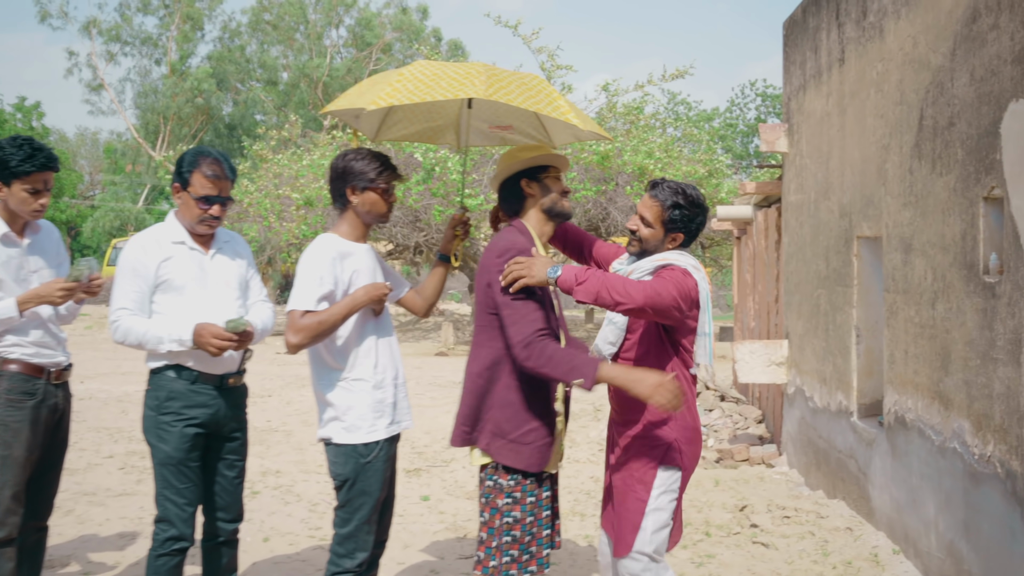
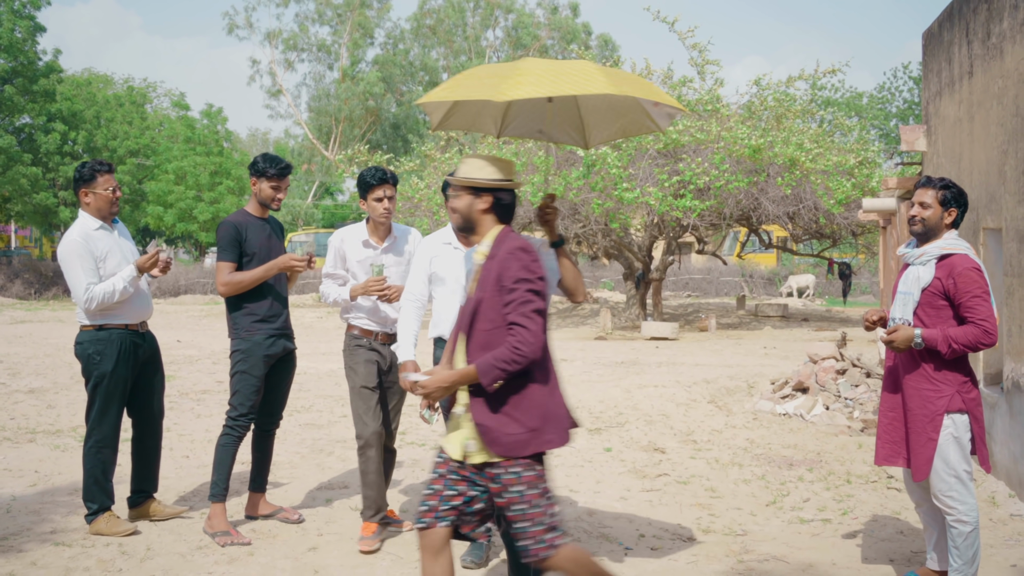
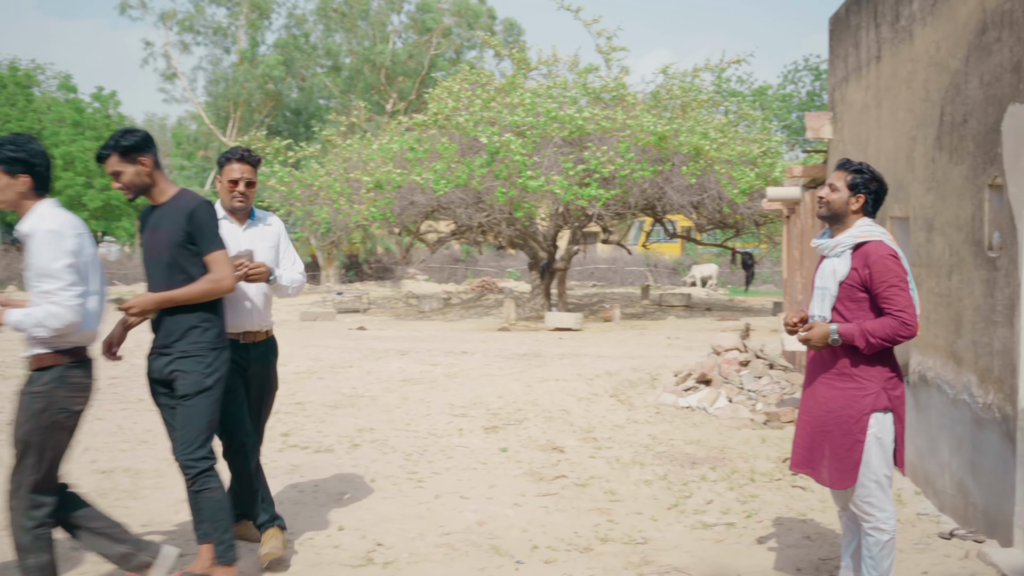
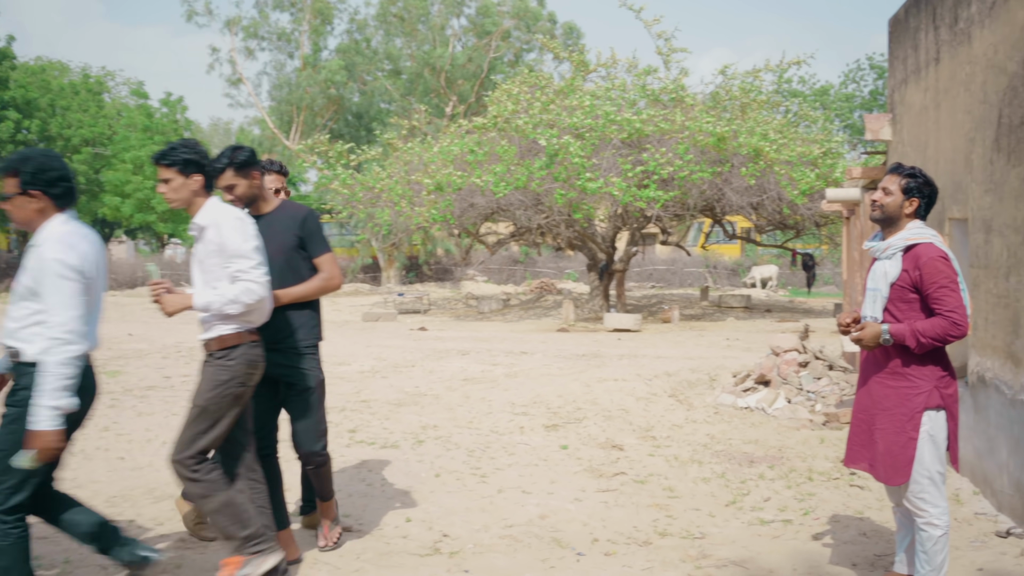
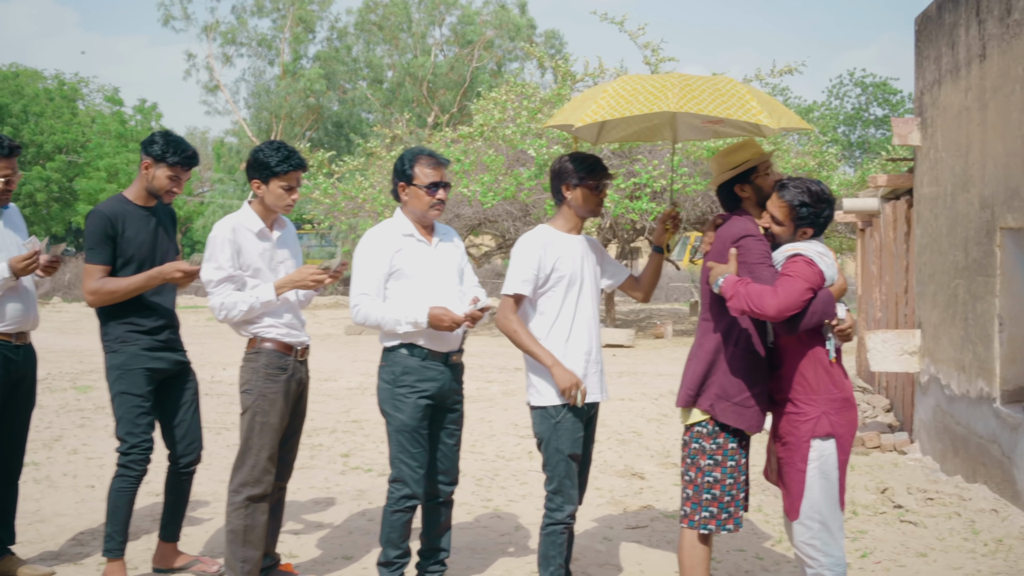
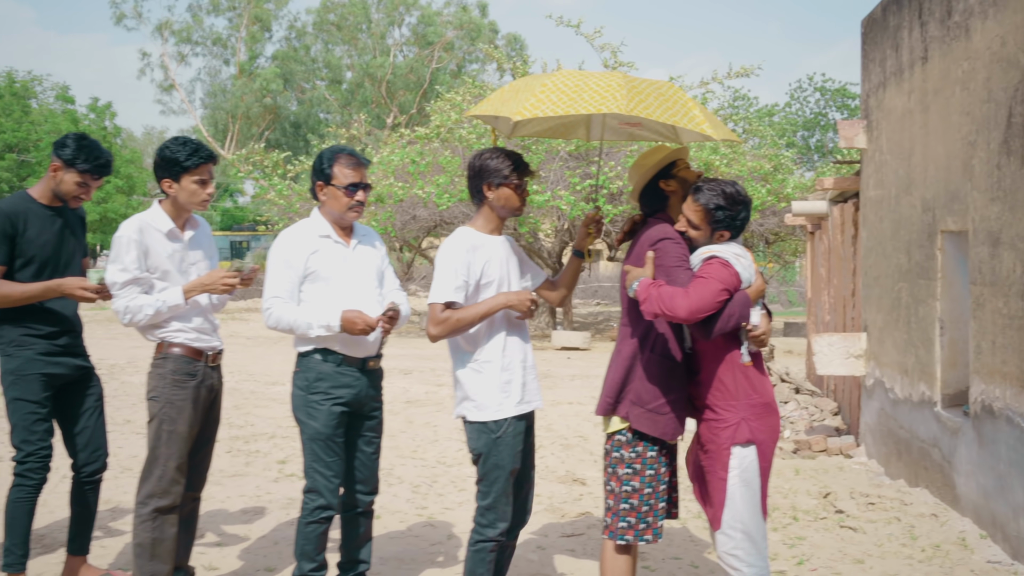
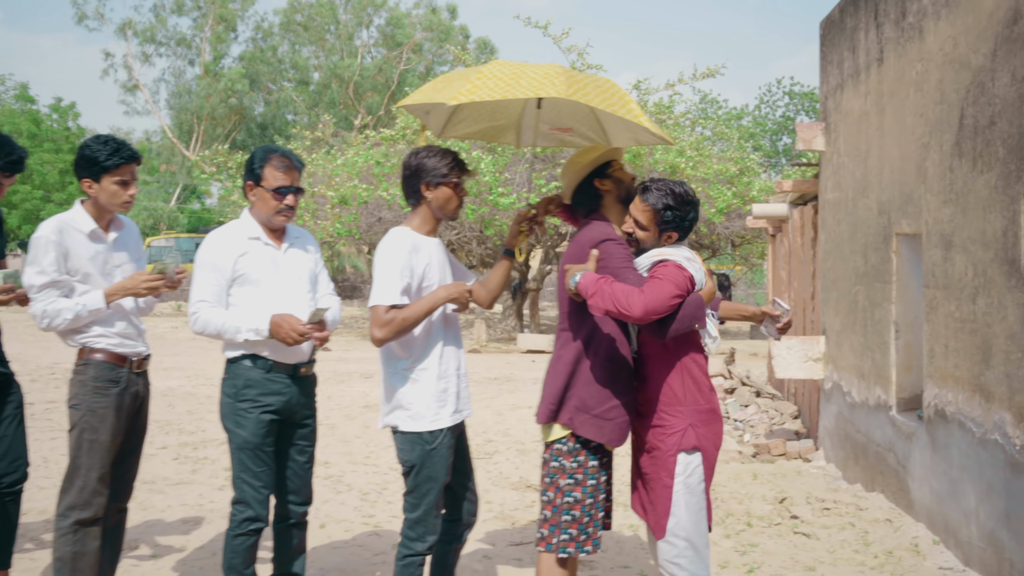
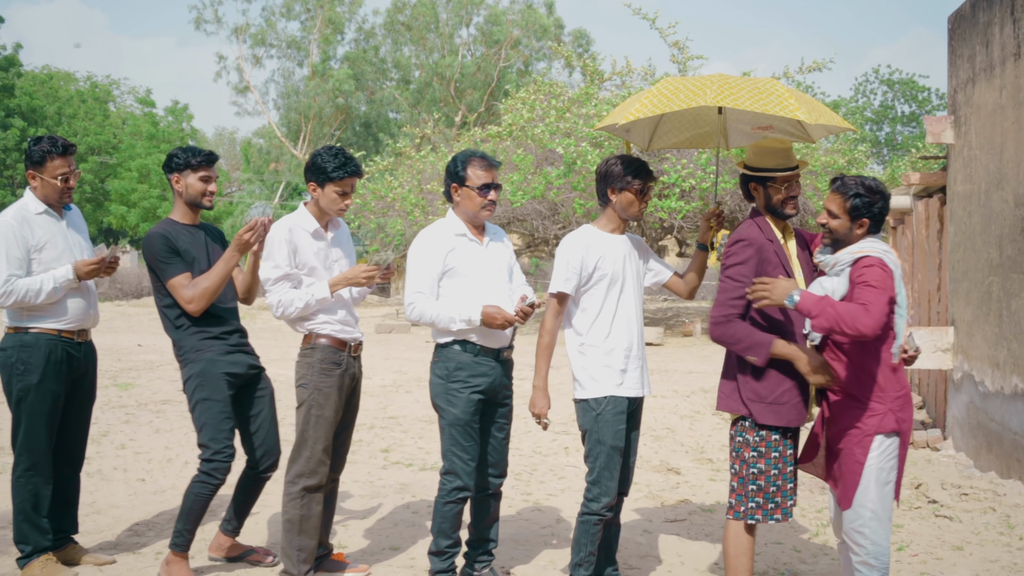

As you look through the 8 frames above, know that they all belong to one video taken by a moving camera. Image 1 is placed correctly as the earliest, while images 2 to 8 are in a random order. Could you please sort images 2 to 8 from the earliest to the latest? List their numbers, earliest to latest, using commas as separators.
7, 6, 5, 8, 2, 4, 3
